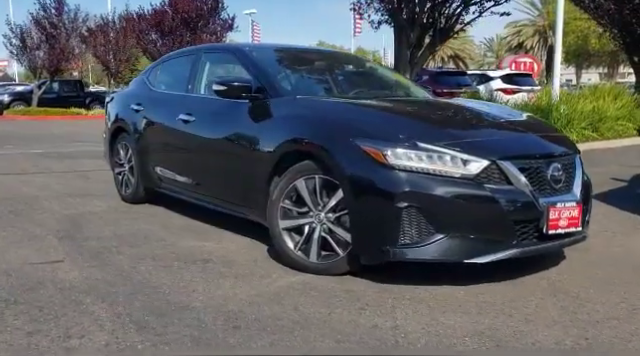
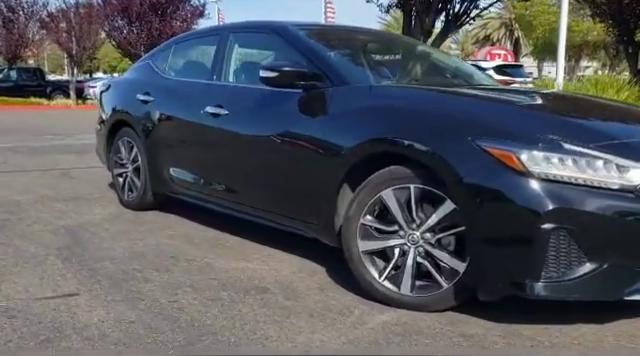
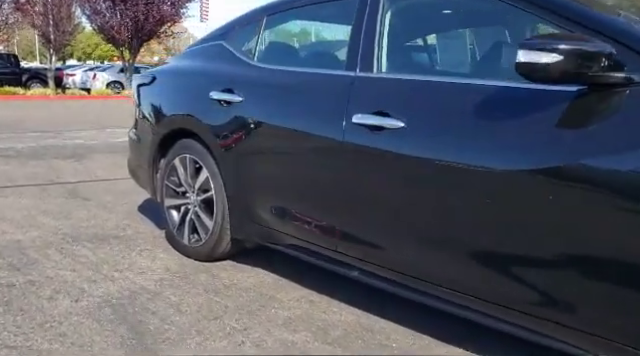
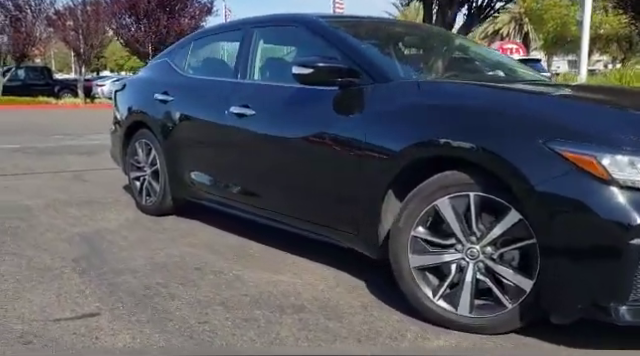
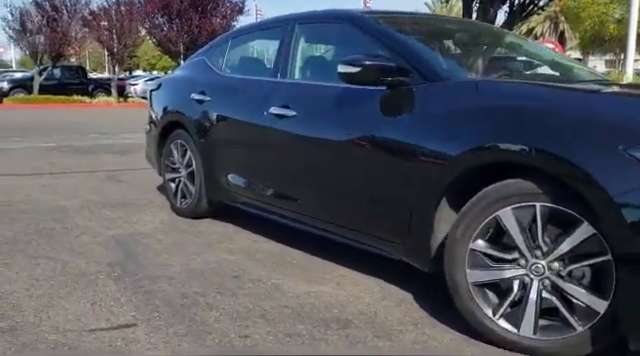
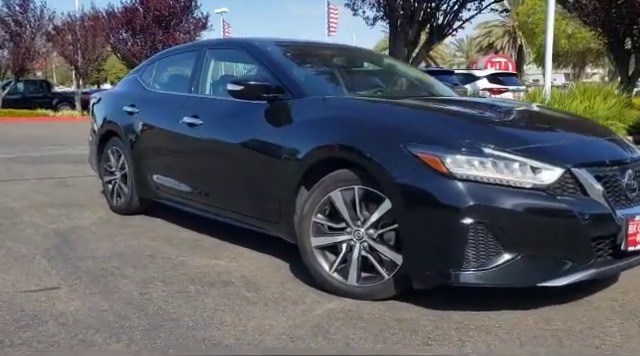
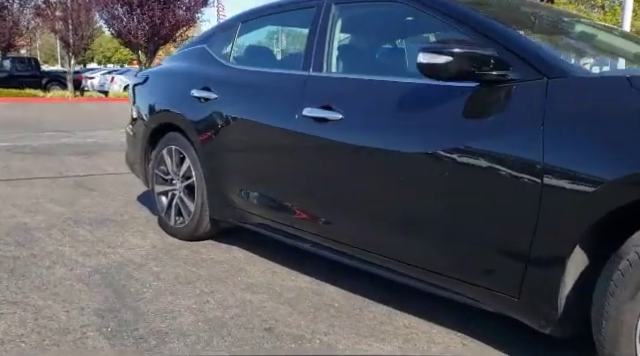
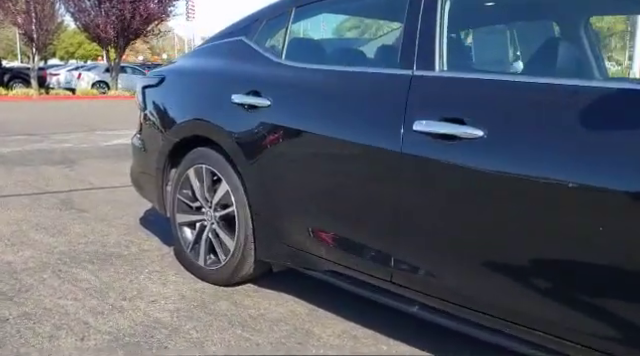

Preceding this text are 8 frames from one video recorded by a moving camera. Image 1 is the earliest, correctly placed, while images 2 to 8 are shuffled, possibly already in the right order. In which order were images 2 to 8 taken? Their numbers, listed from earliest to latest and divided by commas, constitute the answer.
6, 2, 4, 5, 7, 3, 8
